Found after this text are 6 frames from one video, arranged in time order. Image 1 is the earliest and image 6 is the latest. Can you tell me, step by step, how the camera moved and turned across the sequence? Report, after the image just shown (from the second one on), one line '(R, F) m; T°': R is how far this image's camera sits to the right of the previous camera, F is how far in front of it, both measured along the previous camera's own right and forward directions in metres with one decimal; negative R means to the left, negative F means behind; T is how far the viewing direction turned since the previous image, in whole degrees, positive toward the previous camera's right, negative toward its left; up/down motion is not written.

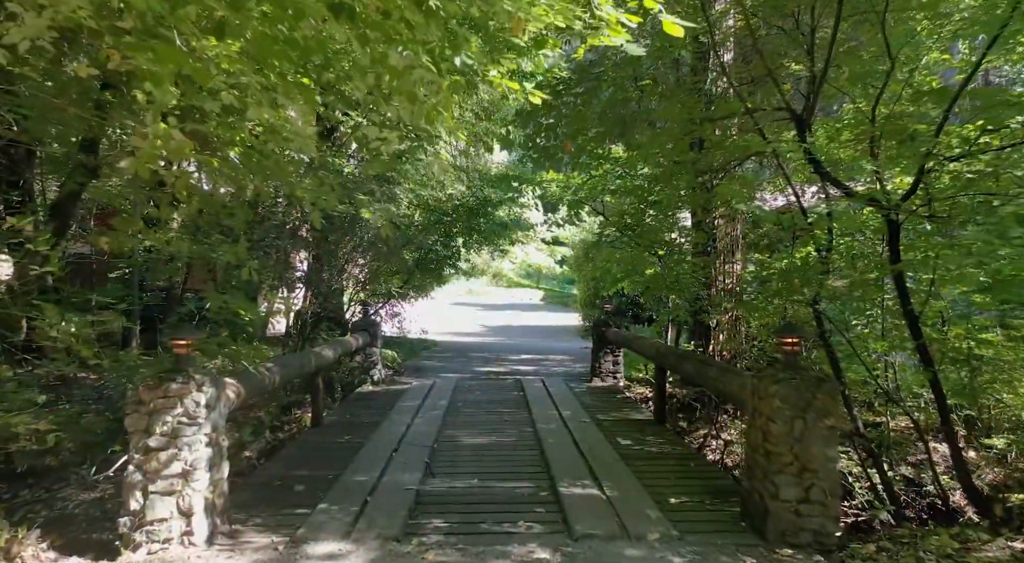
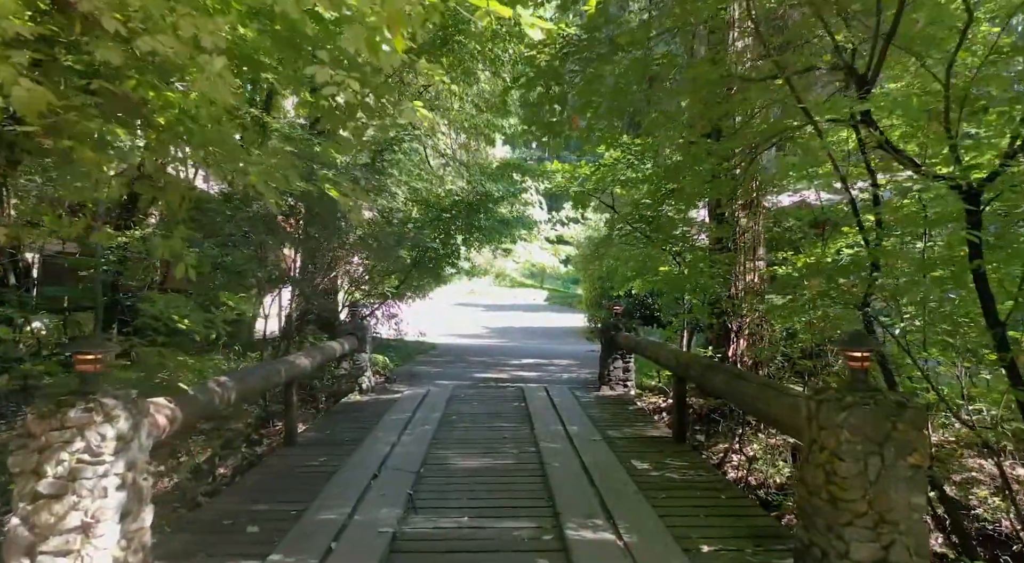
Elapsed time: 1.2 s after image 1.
(0.0, +0.6) m; 0°
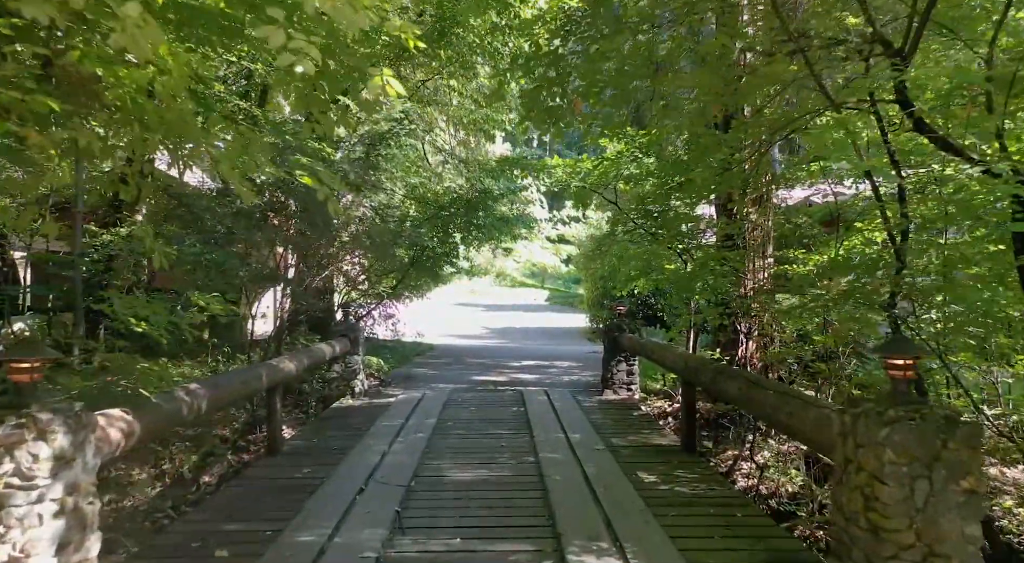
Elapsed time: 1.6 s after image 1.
(0.0, +0.3) m; 0°
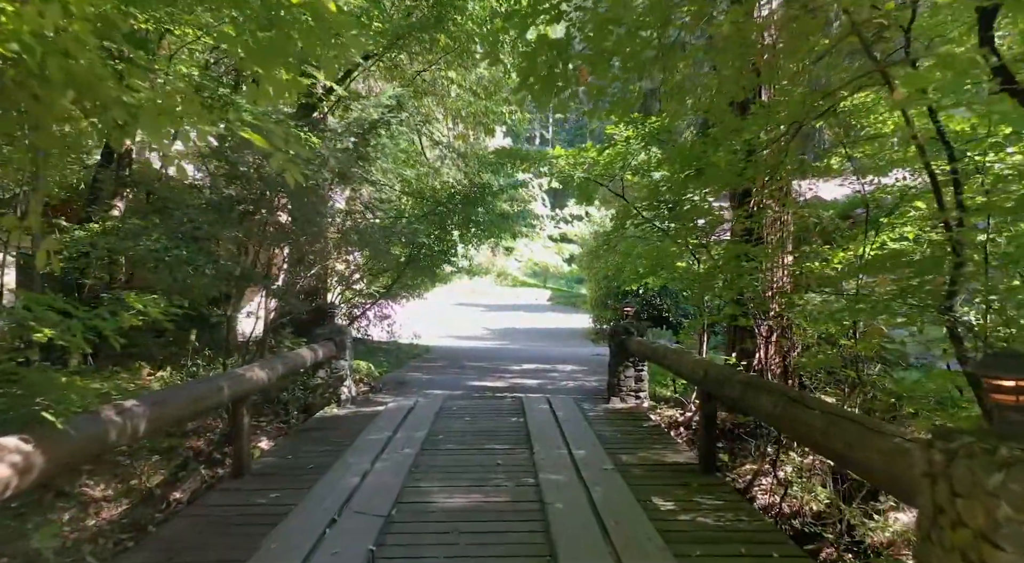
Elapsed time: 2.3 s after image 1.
(0.0, +0.5) m; 0°
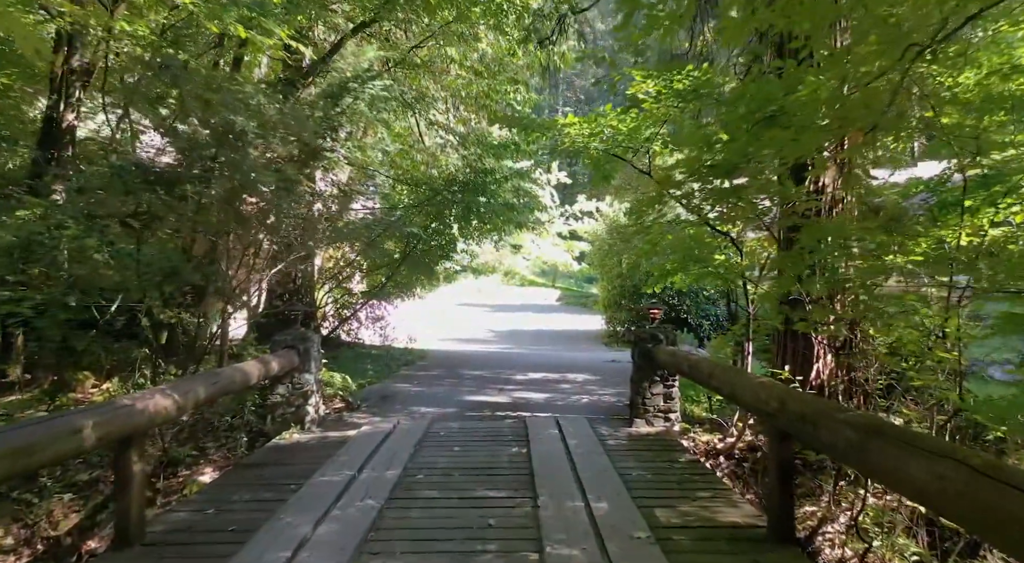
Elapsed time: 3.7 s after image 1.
(0.0, +1.1) m; -1°
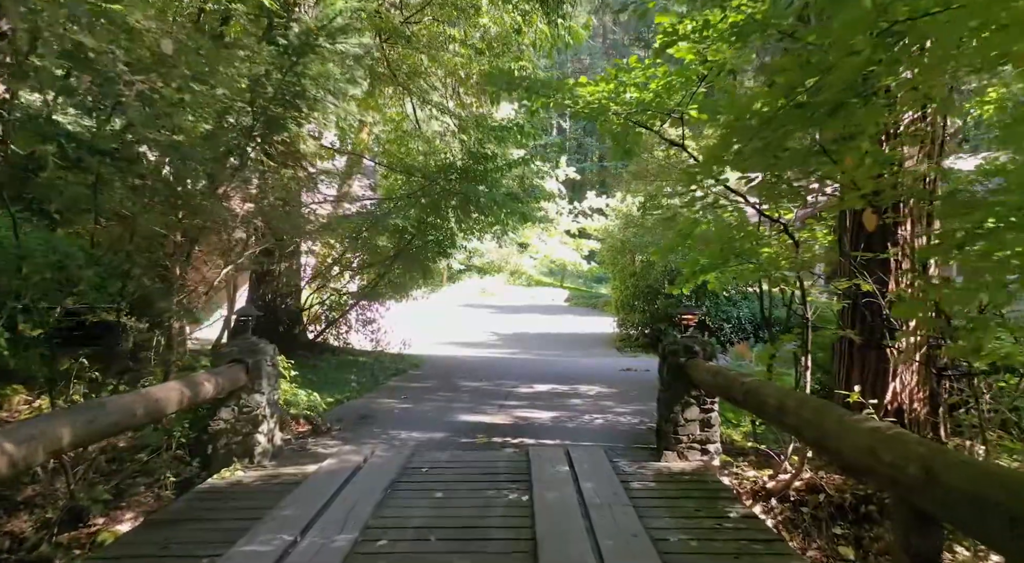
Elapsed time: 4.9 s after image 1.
(0.0, +1.0) m; -1°
